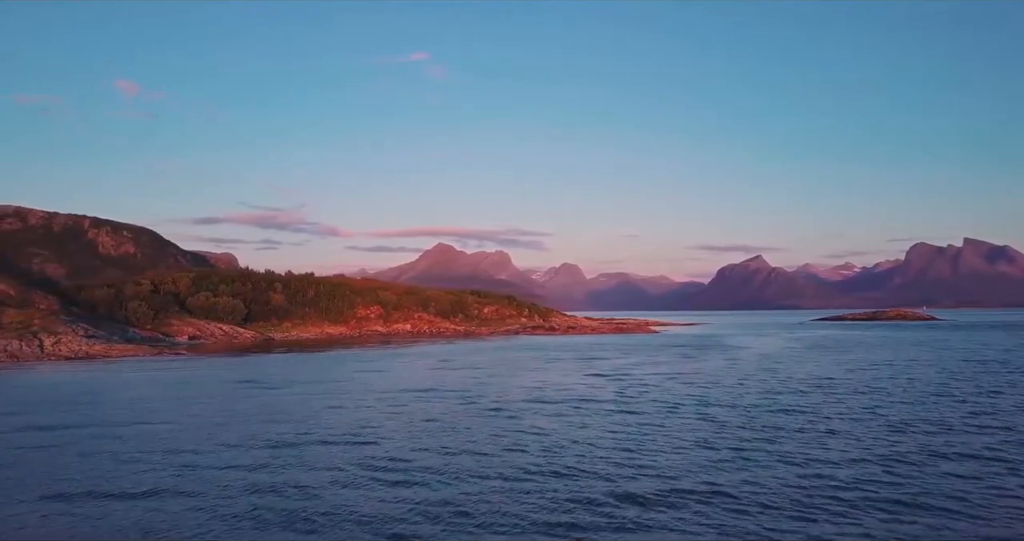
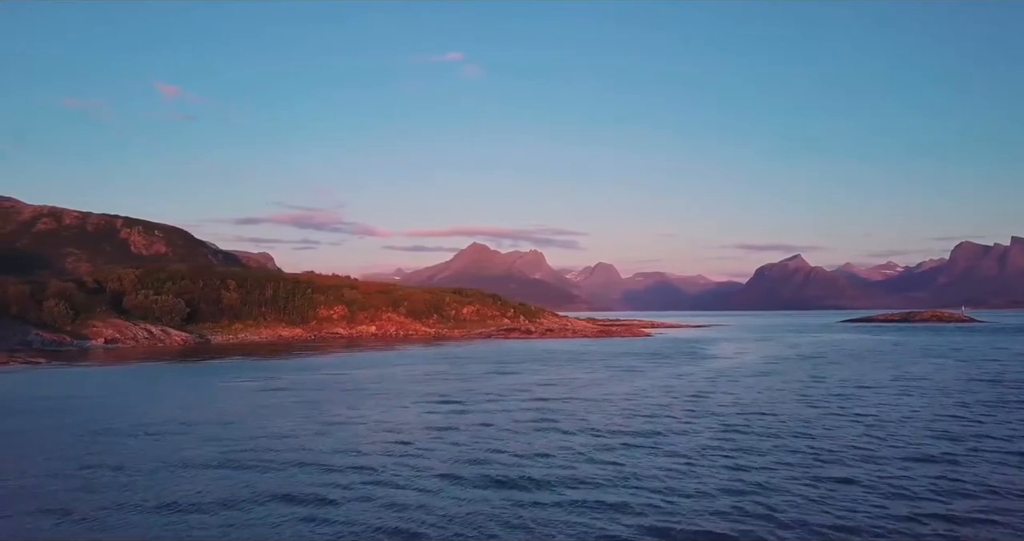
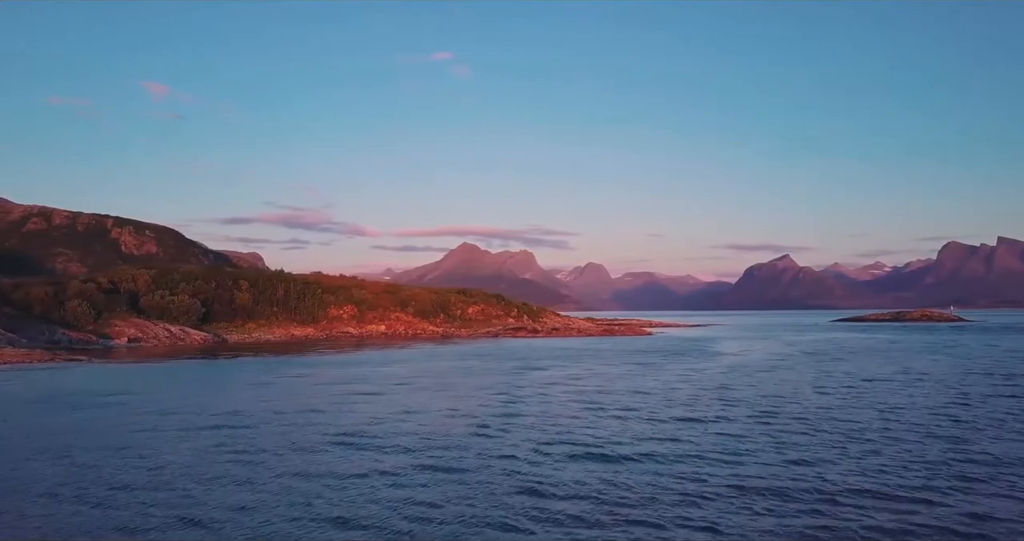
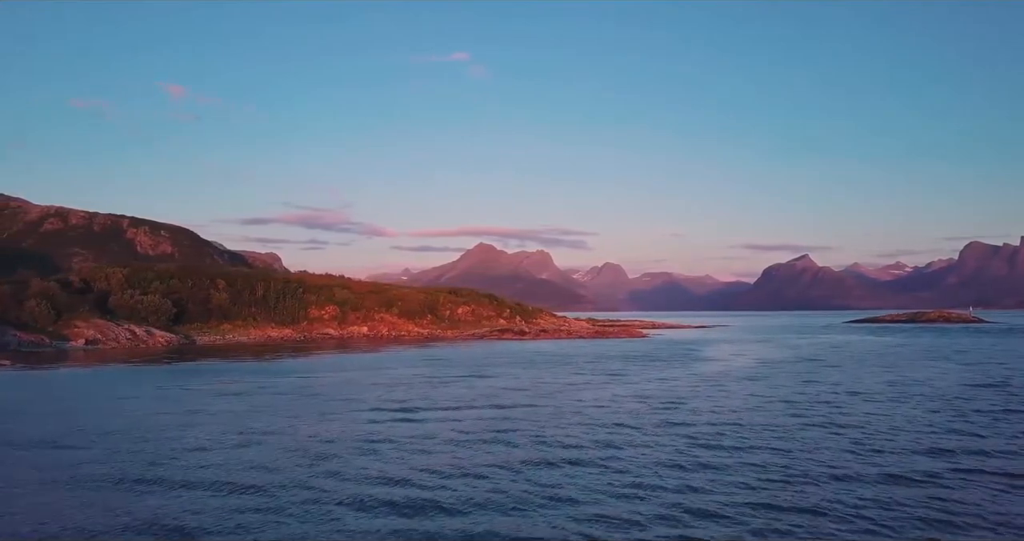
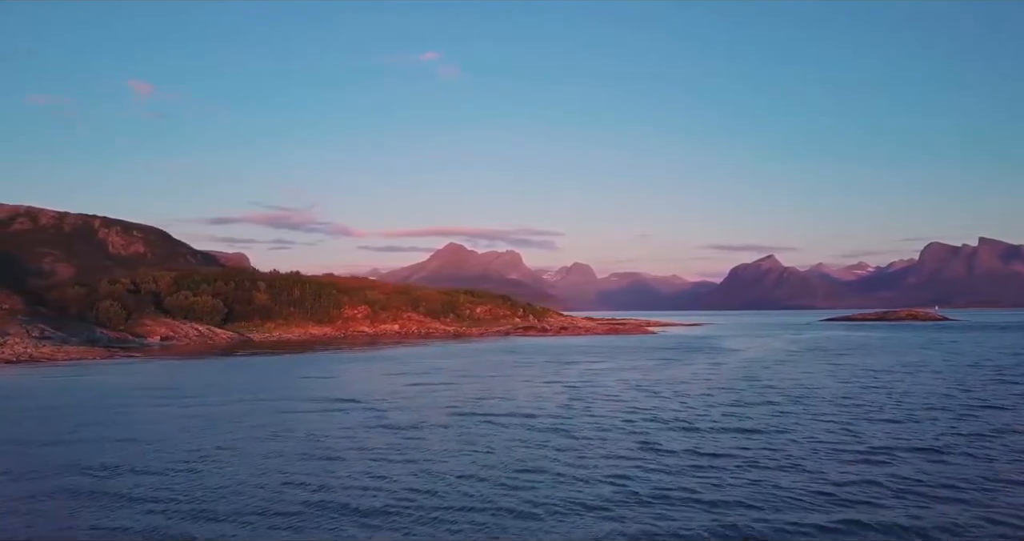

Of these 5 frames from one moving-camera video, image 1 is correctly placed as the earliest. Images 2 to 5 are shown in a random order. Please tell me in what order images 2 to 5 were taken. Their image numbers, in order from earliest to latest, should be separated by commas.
5, 3, 2, 4
